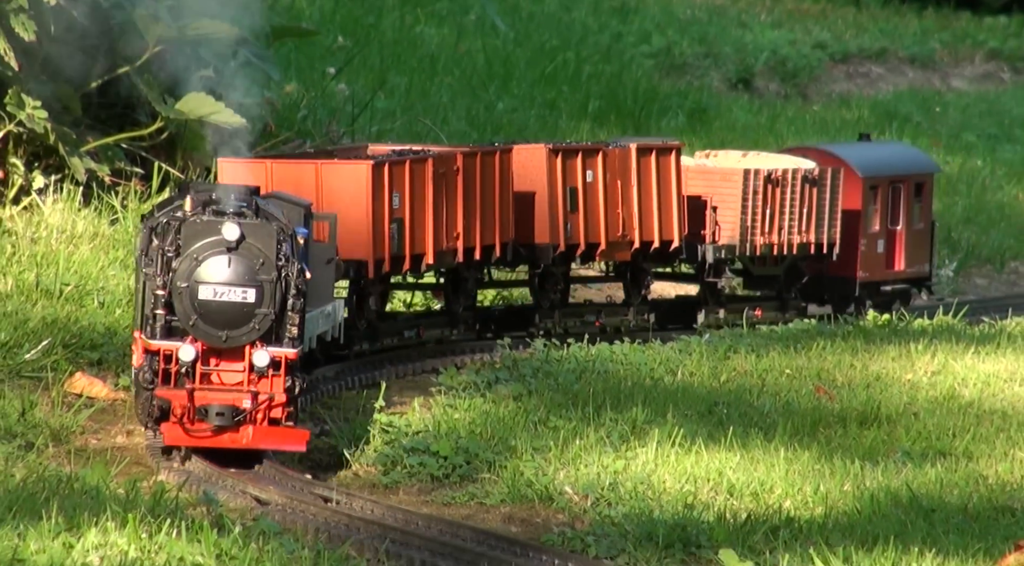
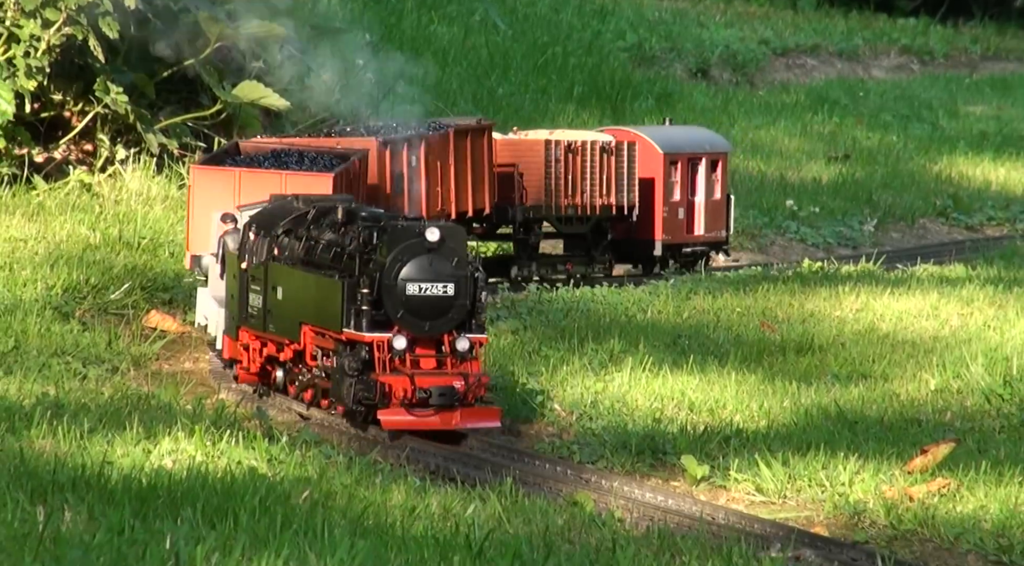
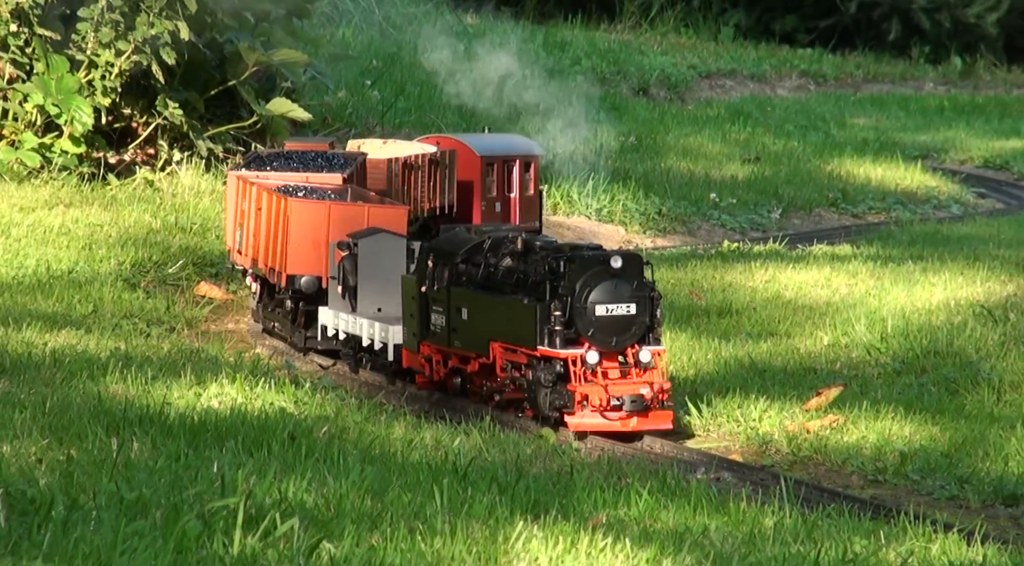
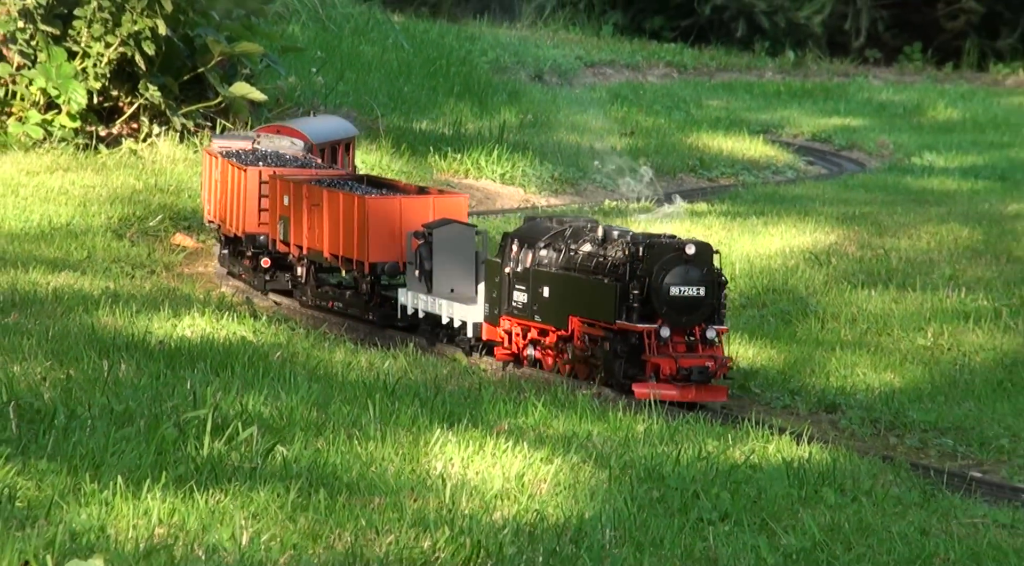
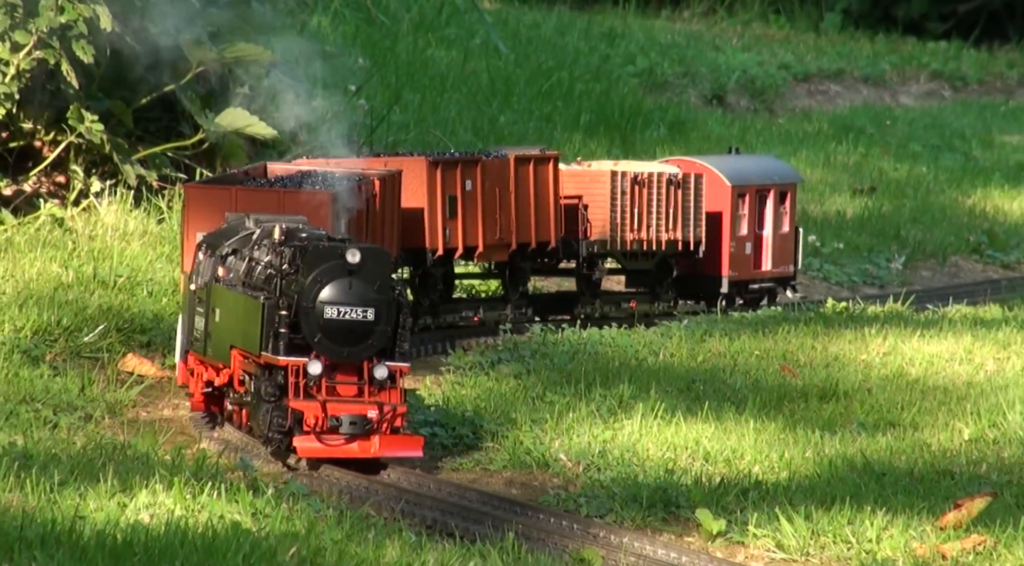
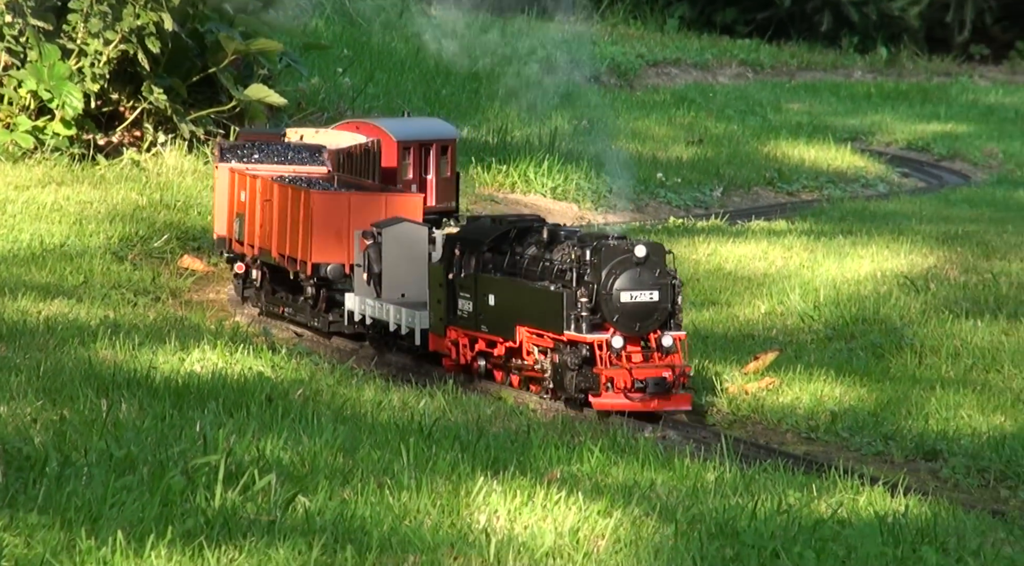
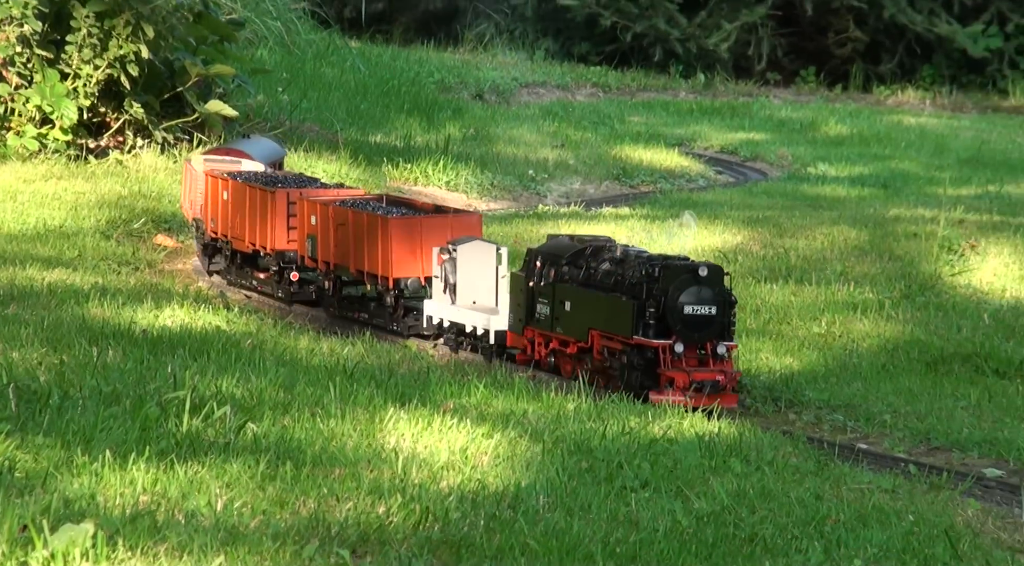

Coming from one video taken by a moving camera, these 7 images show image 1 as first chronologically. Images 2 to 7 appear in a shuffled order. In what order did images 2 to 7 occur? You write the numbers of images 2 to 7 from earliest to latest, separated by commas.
5, 2, 3, 6, 4, 7
